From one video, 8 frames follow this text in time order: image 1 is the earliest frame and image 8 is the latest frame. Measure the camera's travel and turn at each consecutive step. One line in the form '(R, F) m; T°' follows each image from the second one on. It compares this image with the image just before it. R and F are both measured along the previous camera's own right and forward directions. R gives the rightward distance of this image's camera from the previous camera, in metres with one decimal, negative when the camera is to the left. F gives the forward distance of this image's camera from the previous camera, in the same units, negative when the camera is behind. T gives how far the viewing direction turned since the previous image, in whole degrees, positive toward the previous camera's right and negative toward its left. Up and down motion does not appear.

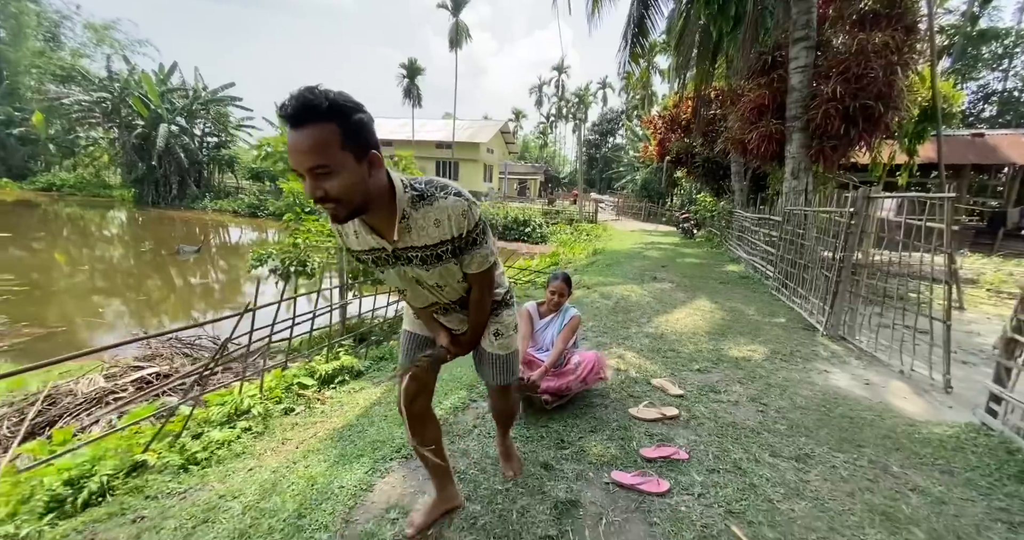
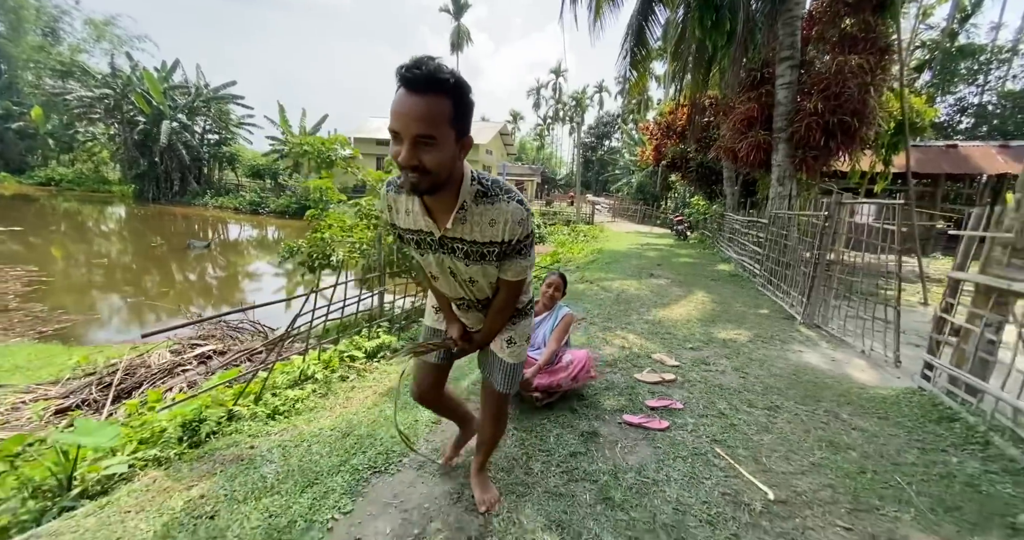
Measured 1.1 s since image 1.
(-0.2, -0.6) m; +1°
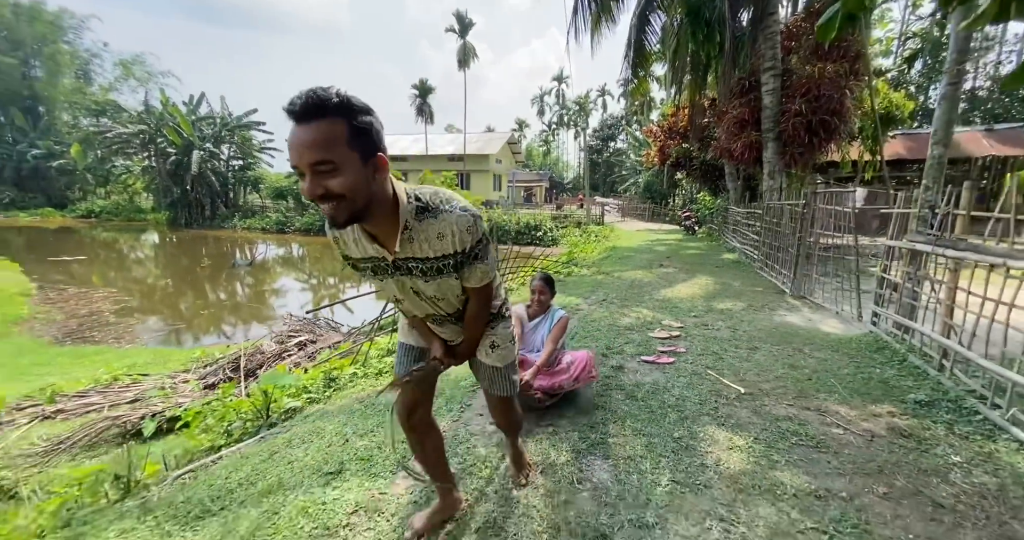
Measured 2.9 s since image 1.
(-0.3, -1.0) m; -2°
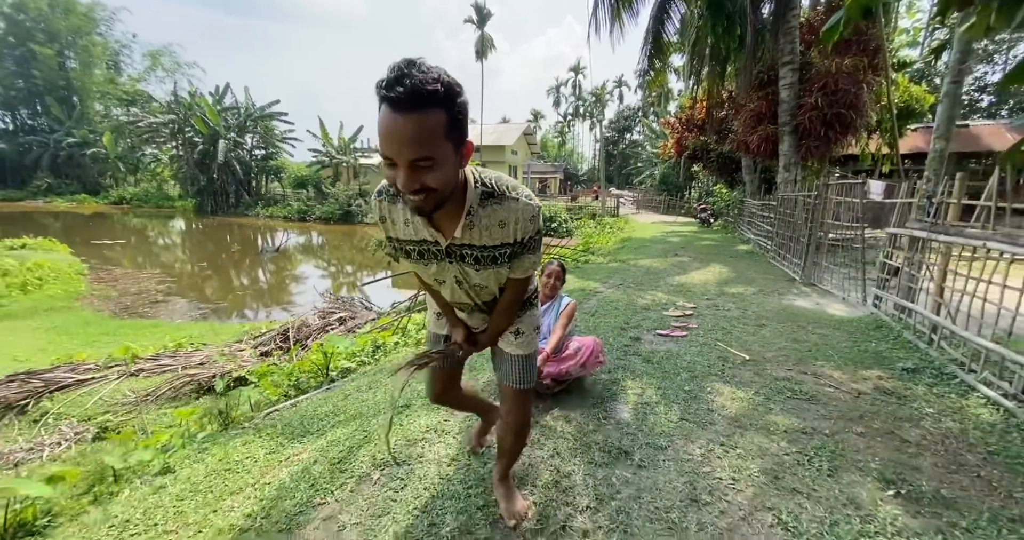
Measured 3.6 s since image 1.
(-0.1, -0.4) m; -2°
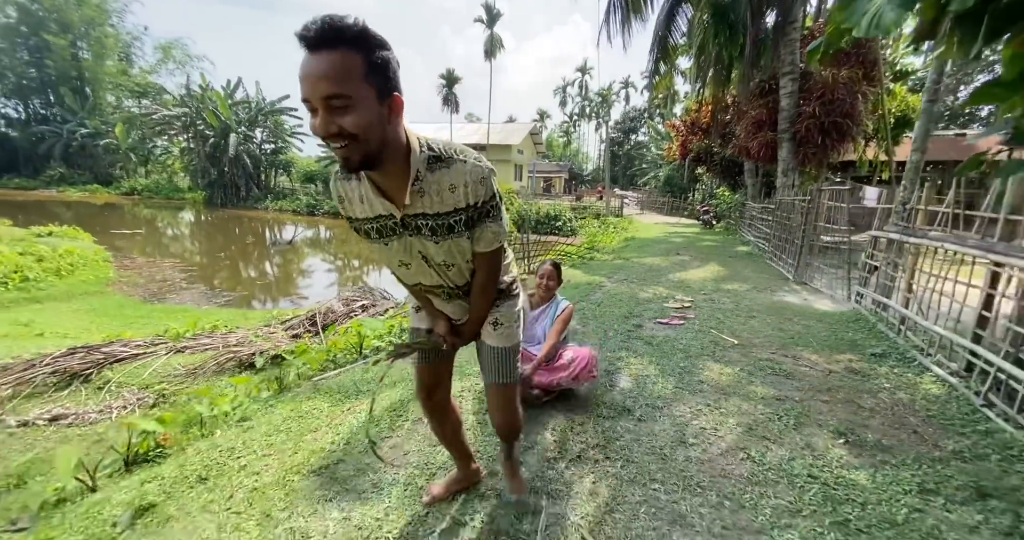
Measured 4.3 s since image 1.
(-0.1, -0.4) m; 0°
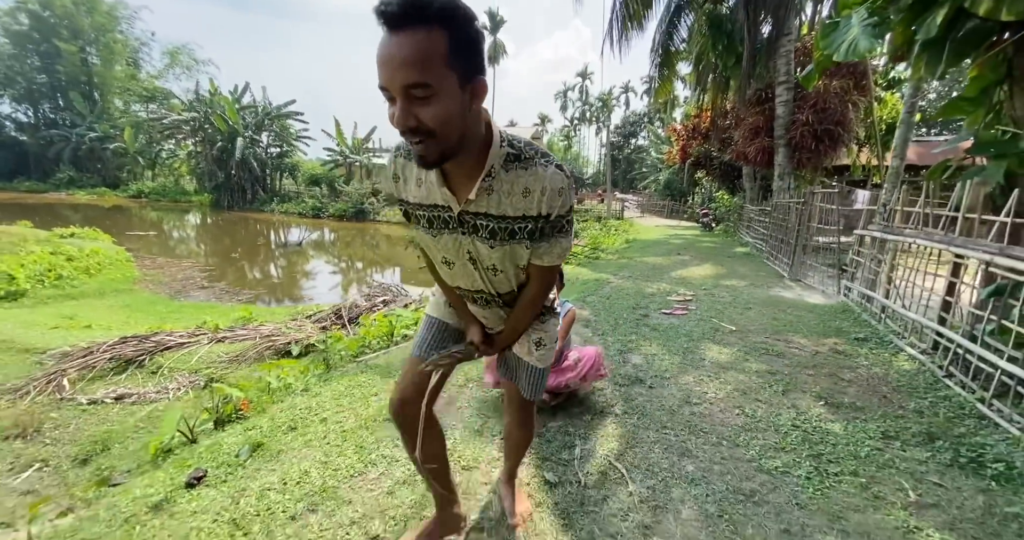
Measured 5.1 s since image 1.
(-0.2, -0.4) m; 0°
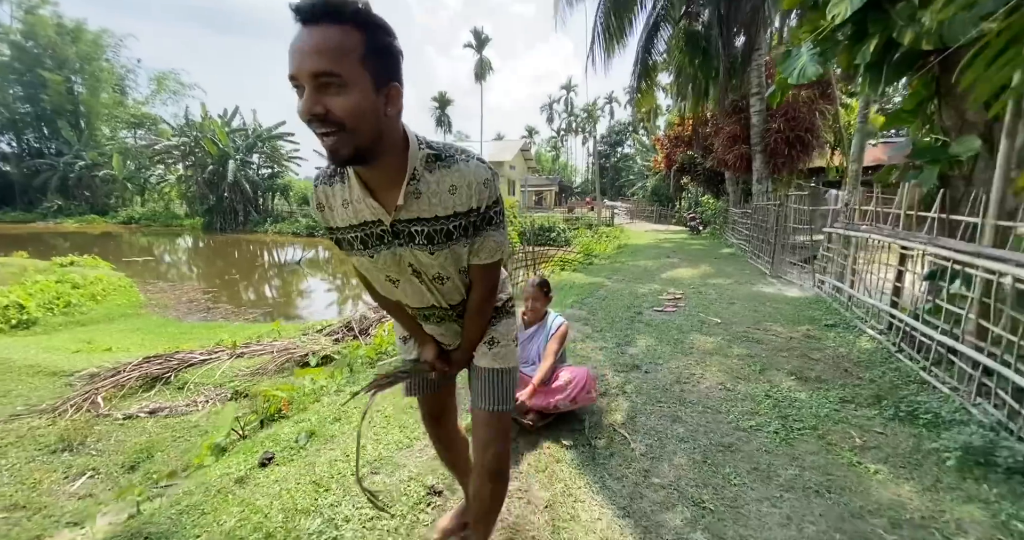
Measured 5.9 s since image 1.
(-0.1, -0.4) m; +1°
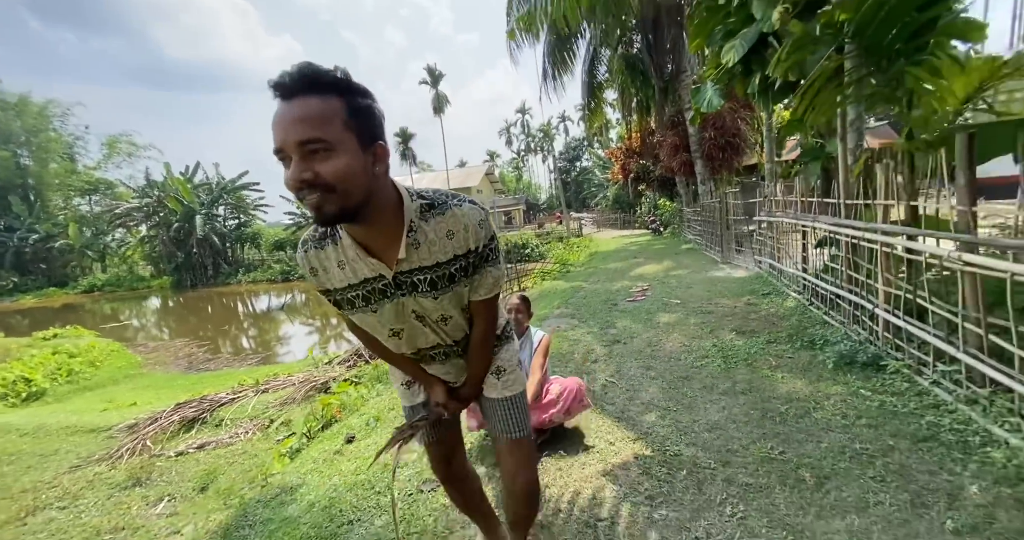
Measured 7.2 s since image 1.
(-0.2, -0.8) m; +4°
